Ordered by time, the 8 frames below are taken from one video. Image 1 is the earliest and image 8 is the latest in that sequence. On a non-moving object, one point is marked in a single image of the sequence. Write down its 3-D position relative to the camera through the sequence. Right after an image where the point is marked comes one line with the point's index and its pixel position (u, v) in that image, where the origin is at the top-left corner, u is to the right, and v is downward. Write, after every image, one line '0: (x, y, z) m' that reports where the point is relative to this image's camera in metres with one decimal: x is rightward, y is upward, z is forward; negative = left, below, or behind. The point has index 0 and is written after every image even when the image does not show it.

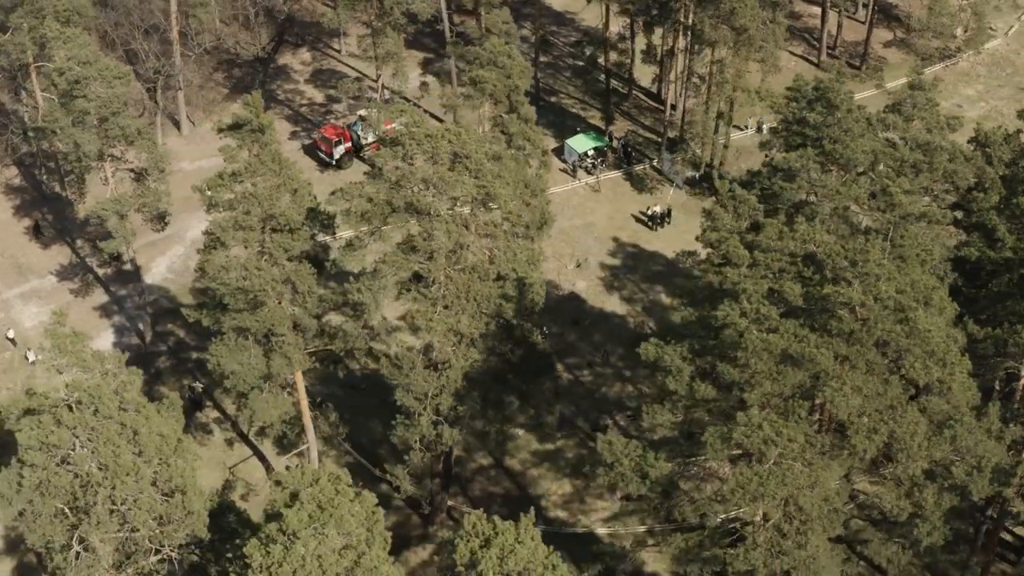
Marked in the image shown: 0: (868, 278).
0: (+7.4, +0.3, +16.6) m
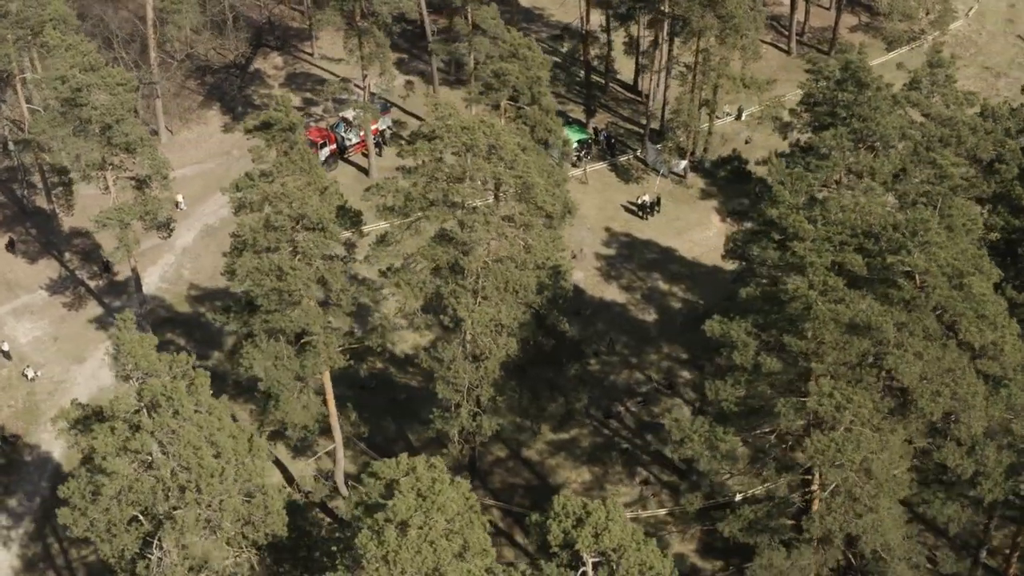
0: (+8.6, +0.9, +17.0) m
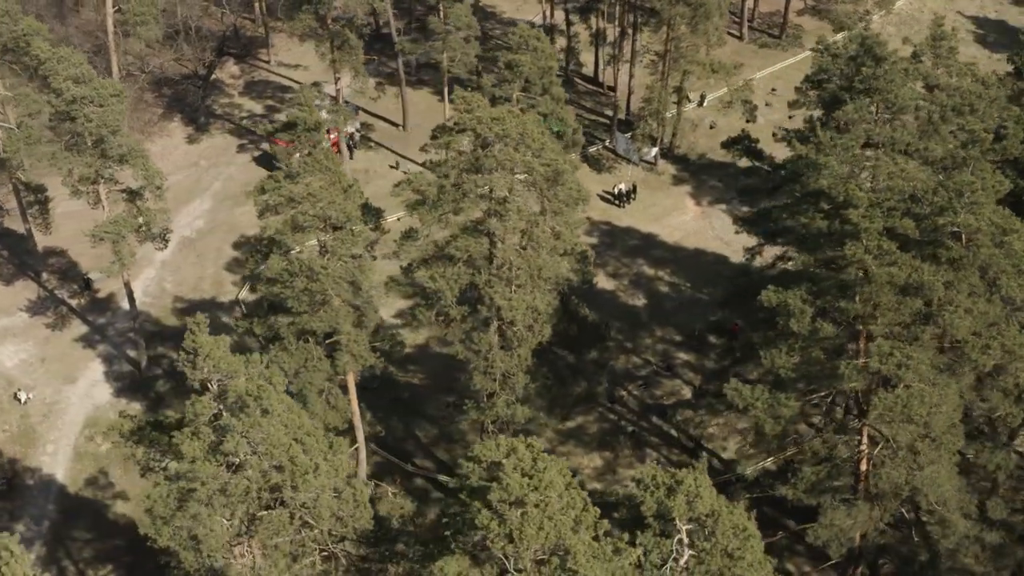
0: (+9.7, +1.8, +17.8) m
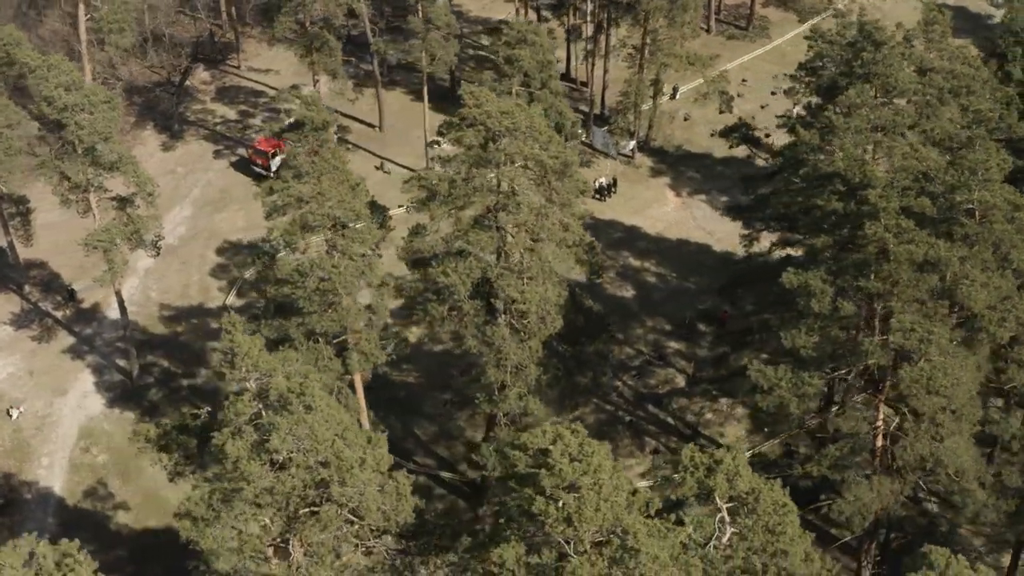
0: (+10.1, +2.3, +18.3) m
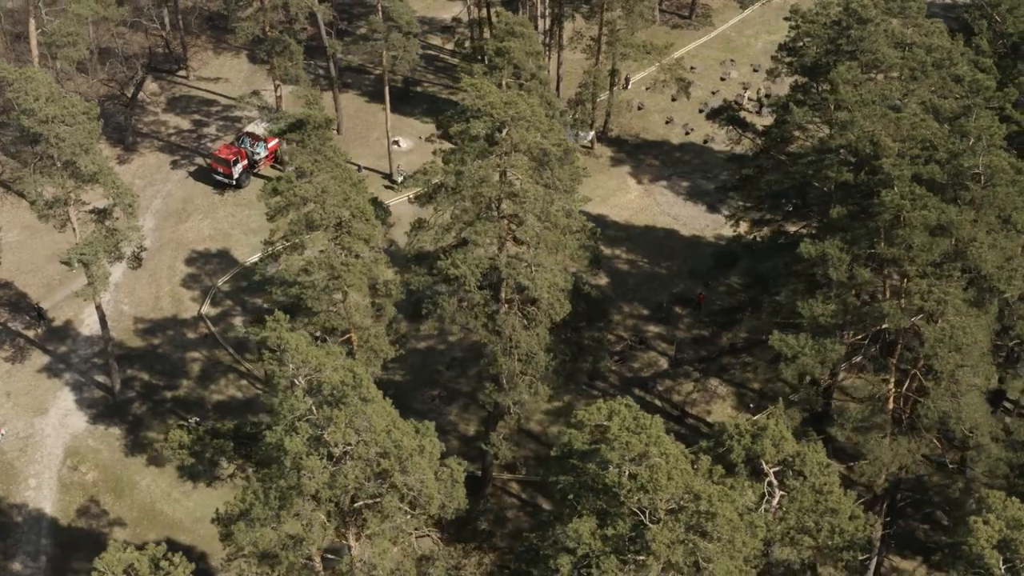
0: (+10.5, +3.2, +19.1) m
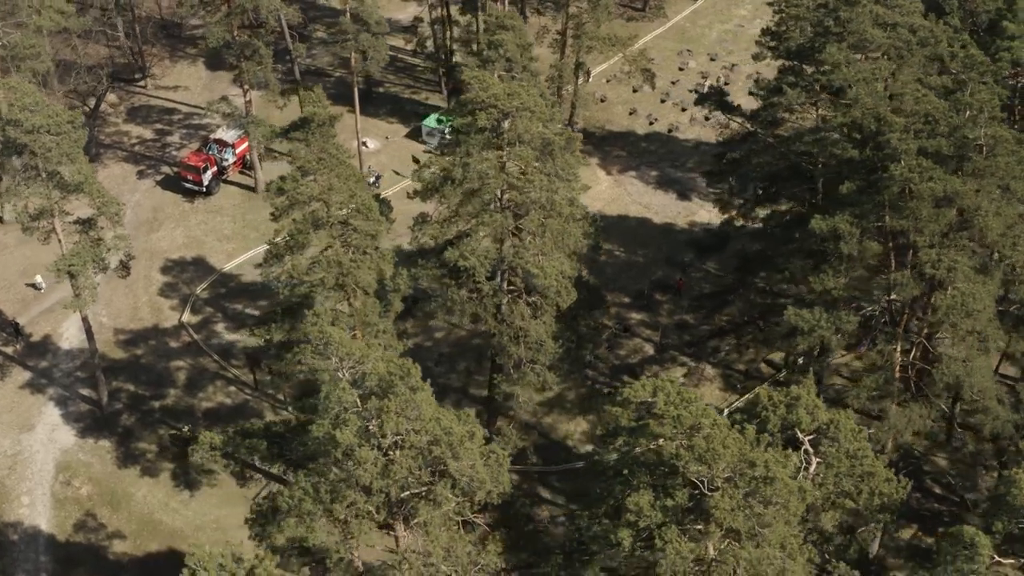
0: (+10.8, +3.9, +19.8) m
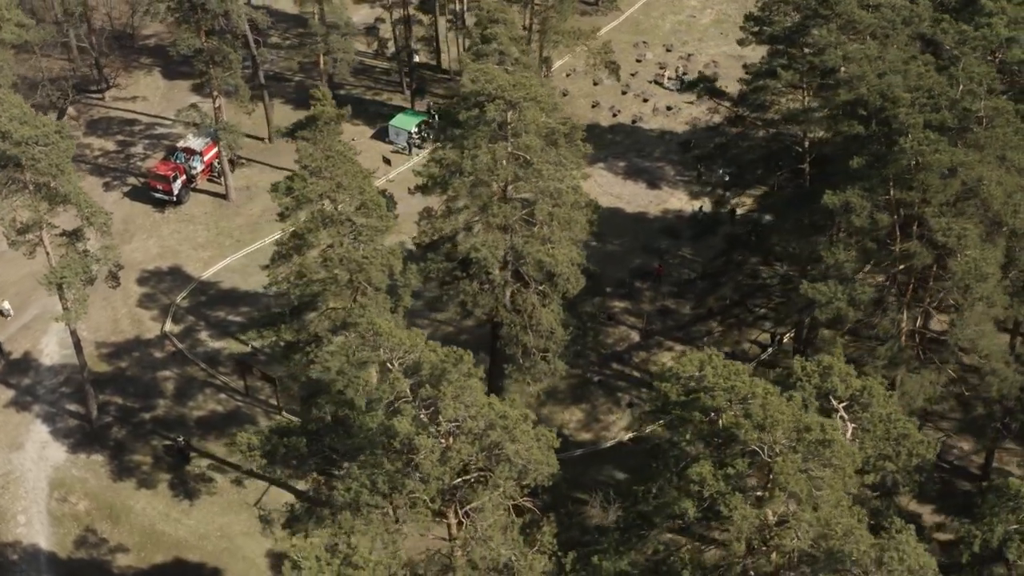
0: (+11.1, +4.7, +20.6) m
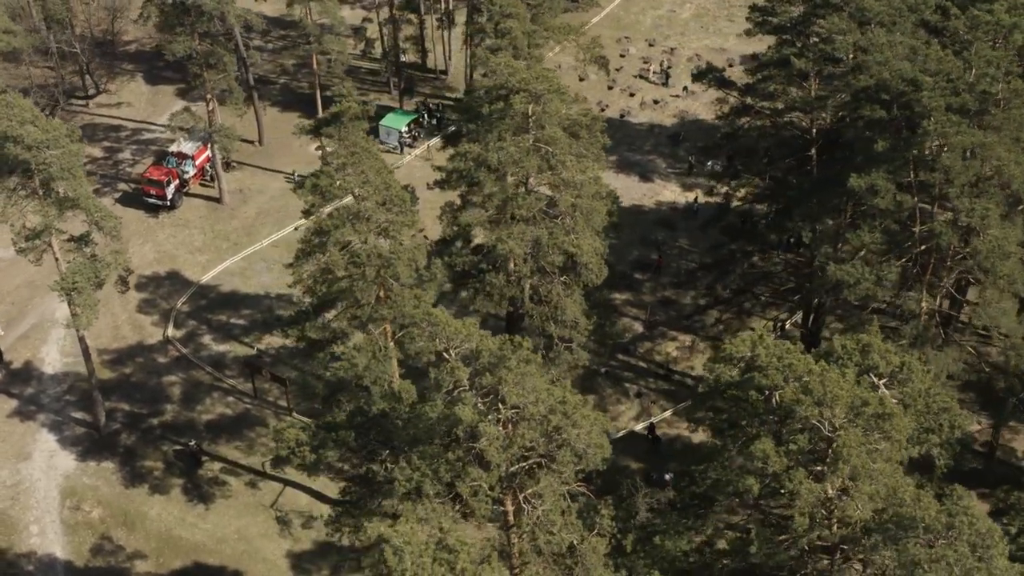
0: (+11.7, +5.2, +21.1) m
